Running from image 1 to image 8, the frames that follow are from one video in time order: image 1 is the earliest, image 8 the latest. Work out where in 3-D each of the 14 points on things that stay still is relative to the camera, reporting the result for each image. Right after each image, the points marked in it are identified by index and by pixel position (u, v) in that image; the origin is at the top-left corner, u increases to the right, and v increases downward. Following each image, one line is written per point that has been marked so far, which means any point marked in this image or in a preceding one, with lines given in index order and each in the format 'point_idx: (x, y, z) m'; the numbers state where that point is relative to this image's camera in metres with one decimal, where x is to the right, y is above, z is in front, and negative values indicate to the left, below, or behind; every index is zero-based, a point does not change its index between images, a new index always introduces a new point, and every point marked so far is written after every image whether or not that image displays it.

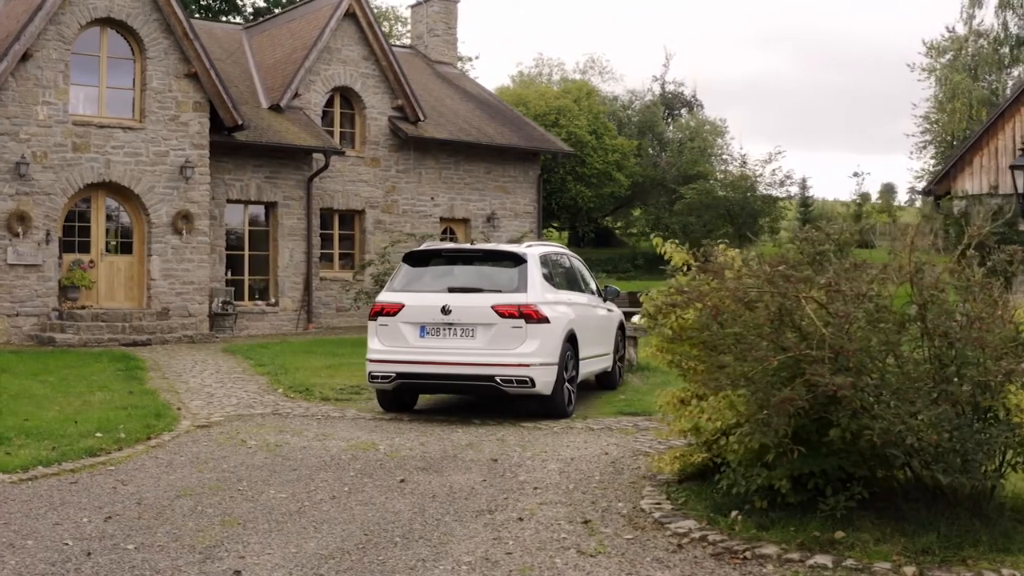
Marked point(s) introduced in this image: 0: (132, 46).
0: (-6.8, +4.3, +18.7) m
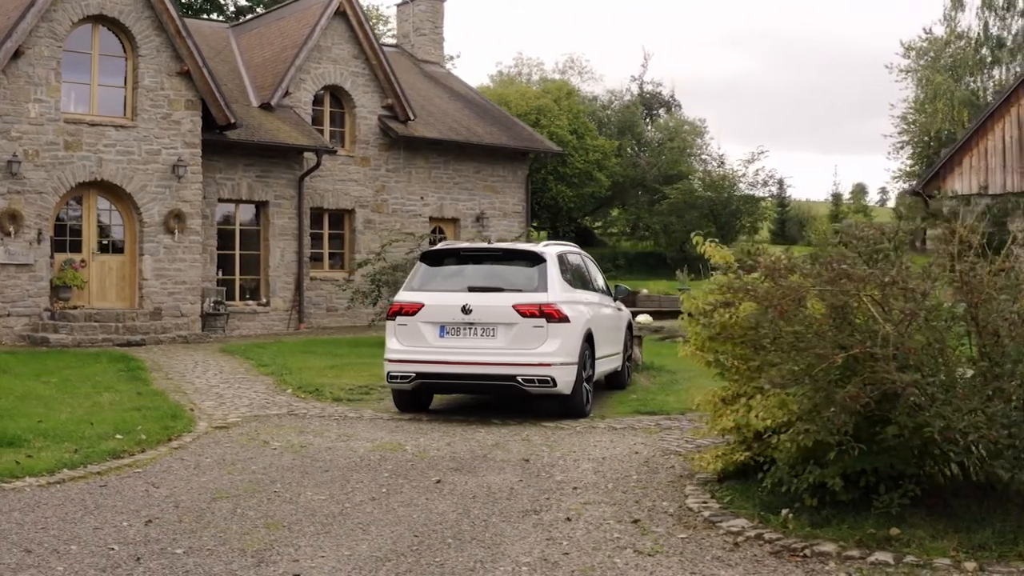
0: (-6.9, +4.3, +18.5) m
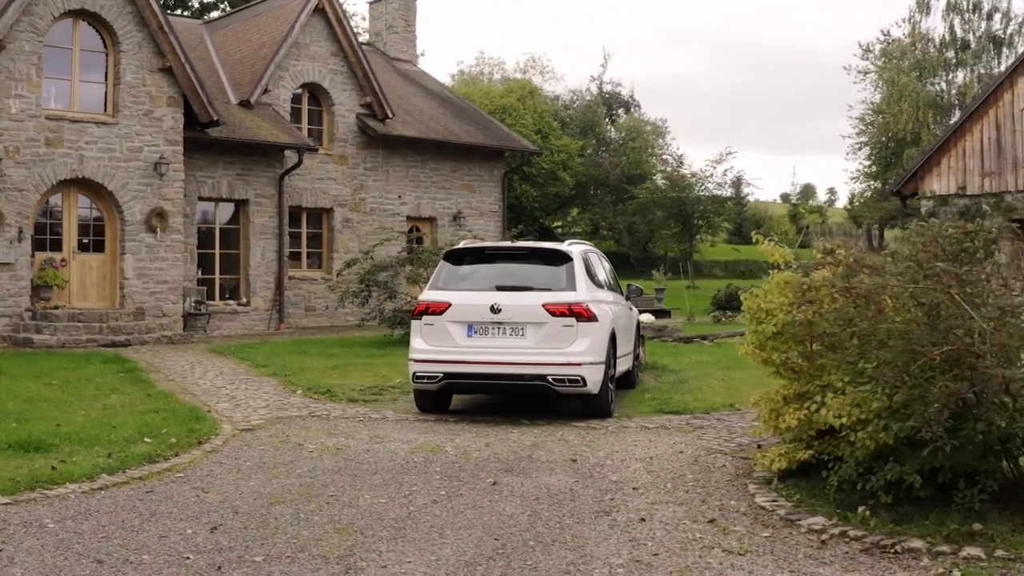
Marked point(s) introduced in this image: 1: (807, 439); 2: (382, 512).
0: (-7.1, +4.3, +18.1) m
1: (+1.8, -0.9, +6.3) m
2: (-0.7, -1.3, +5.9) m
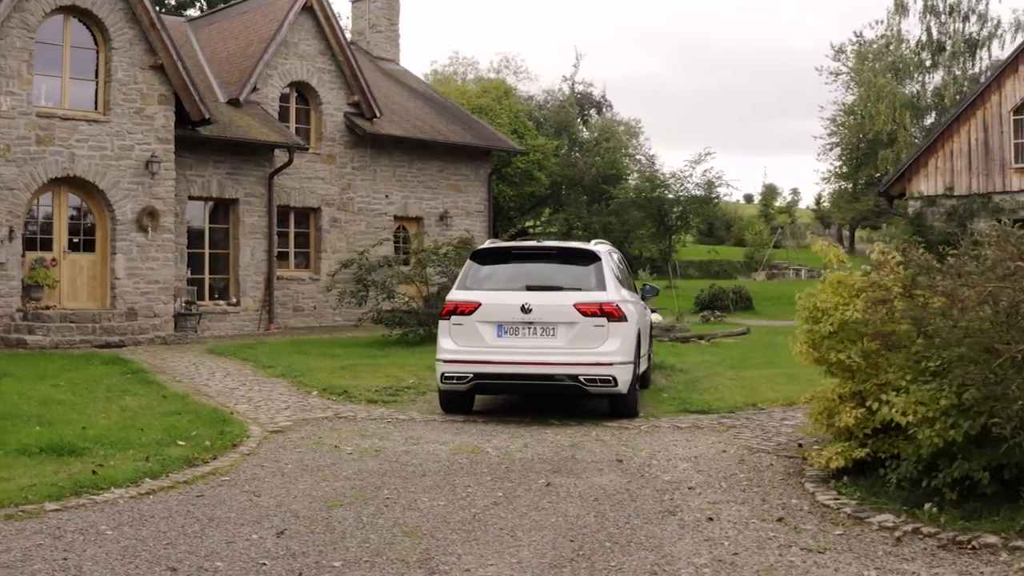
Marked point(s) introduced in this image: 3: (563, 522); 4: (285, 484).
0: (-7.1, +4.3, +17.9) m
1: (+2.1, -0.9, +6.3) m
2: (-0.4, -1.3, +5.9) m
3: (+0.3, -1.3, +5.7) m
4: (-1.5, -1.3, +6.7) m
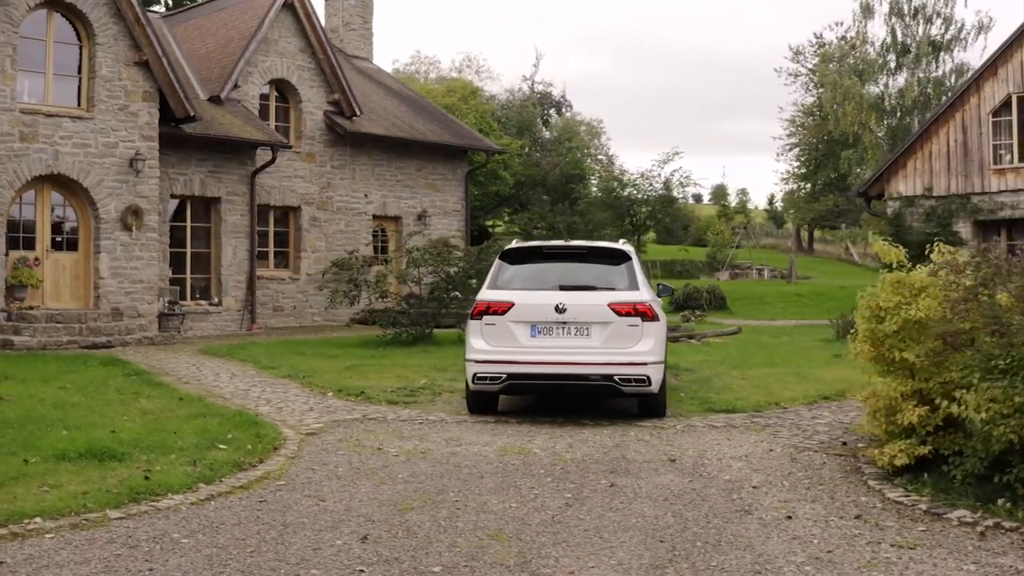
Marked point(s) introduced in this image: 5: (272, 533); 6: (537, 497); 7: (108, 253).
0: (-7.2, +4.3, +17.5) m
1: (+2.5, -0.9, +6.4) m
2: (+0.1, -1.3, +5.8) m
3: (+0.7, -1.3, +5.7) m
4: (-1.1, -1.3, +6.6) m
5: (-1.3, -1.3, +5.6) m
6: (+0.1, -1.3, +6.3) m
7: (-6.9, +0.6, +17.7) m
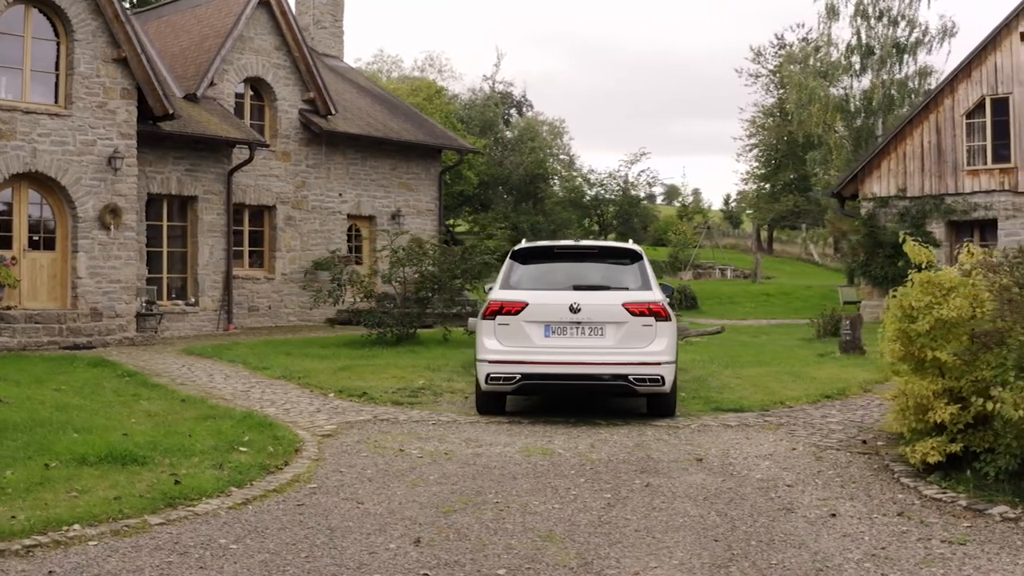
0: (-7.5, +4.3, +17.2) m
1: (+2.8, -0.9, +6.5) m
2: (+0.3, -1.3, +5.8) m
3: (+1.0, -1.3, +5.7) m
4: (-0.8, -1.3, +6.5) m
5: (-1.0, -1.3, +5.5) m
6: (+0.4, -1.3, +6.3) m
7: (-7.1, +0.6, +17.4) m
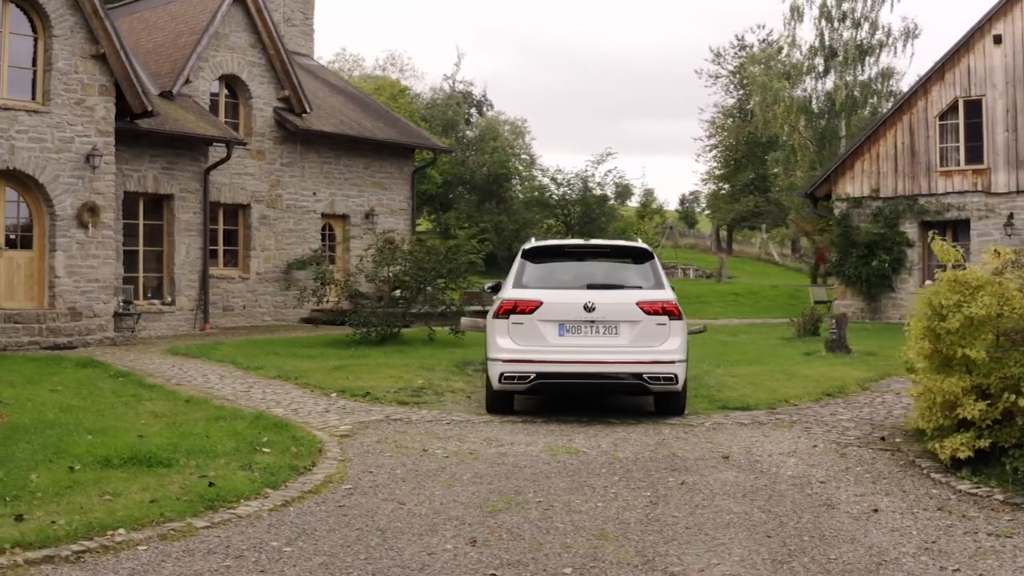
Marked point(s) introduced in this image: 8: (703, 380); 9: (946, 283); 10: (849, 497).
0: (-7.7, +4.3, +16.8) m
1: (+3.0, -0.9, +6.6) m
2: (+0.6, -1.3, +5.8) m
3: (+1.3, -1.3, +5.8) m
4: (-0.6, -1.3, +6.5) m
5: (-0.7, -1.3, +5.5) m
6: (+0.6, -1.3, +6.3) m
7: (-7.3, +0.6, +17.1) m
8: (+2.3, -1.1, +12.5) m
9: (+2.8, 0.0, +6.8) m
10: (+2.0, -1.2, +6.2) m
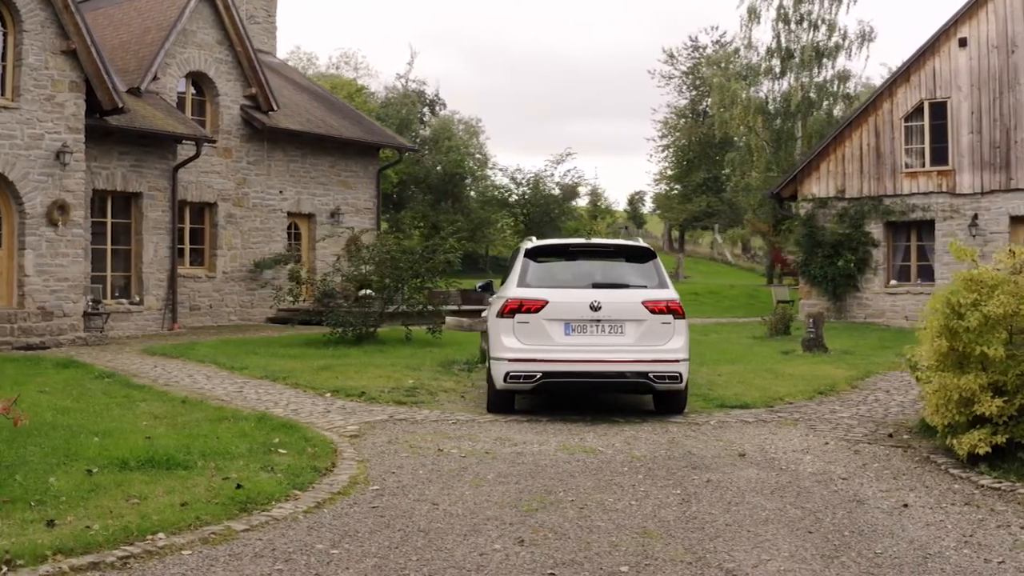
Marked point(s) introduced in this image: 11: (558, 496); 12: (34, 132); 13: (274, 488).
0: (-8.0, +4.3, +16.4) m
1: (+3.2, -0.9, +6.8) m
2: (+0.8, -1.3, +5.9) m
3: (+1.5, -1.3, +5.8) m
4: (-0.4, -1.3, +6.5) m
5: (-0.5, -1.3, +5.4) m
6: (+0.8, -1.3, +6.4) m
7: (-7.7, +0.6, +16.7) m
8: (+2.2, -1.1, +12.7) m
9: (+3.0, 0.0, +6.9) m
10: (+2.2, -1.2, +6.3) m
11: (+0.2, -1.3, +6.3) m
12: (-7.6, +2.5, +16.6) m
13: (-1.5, -1.2, +6.4) m
